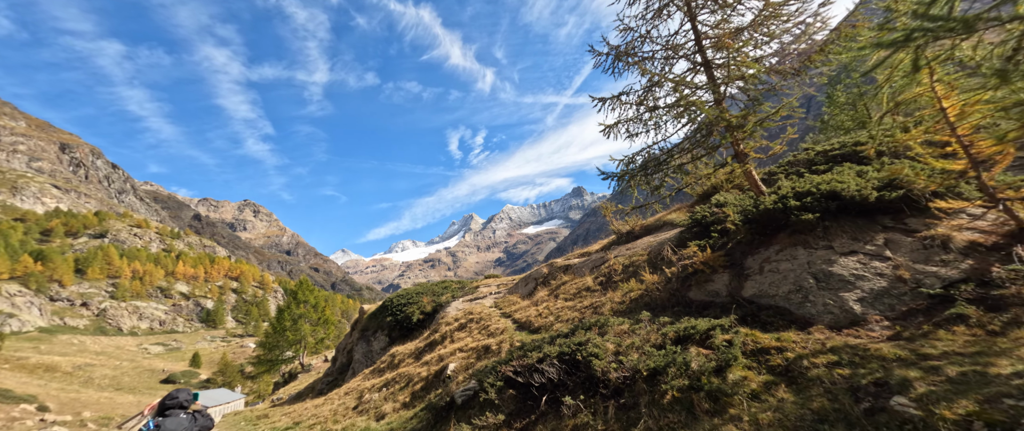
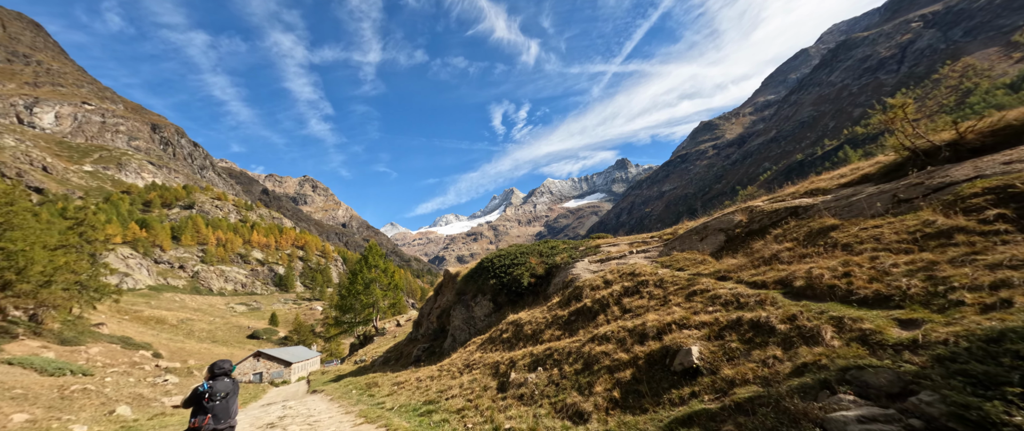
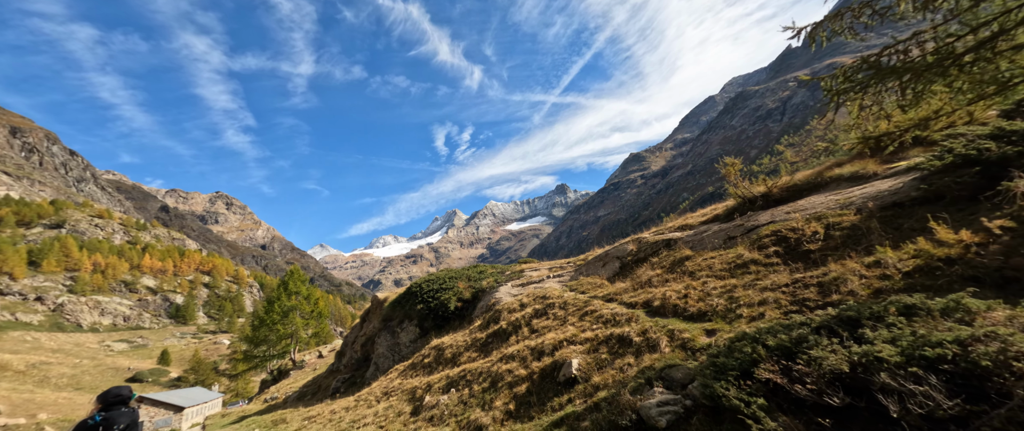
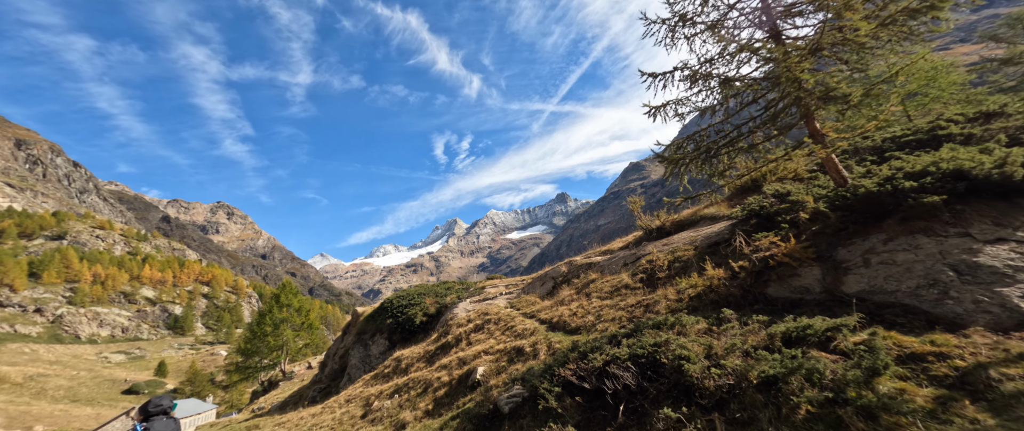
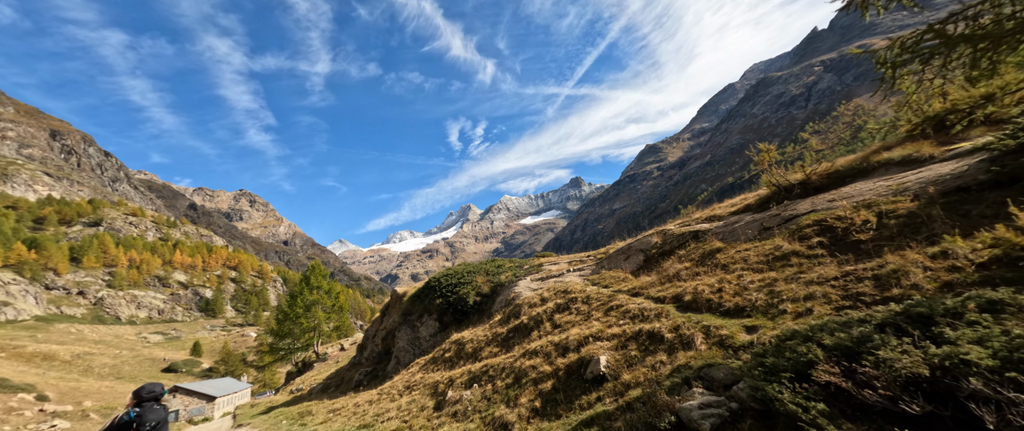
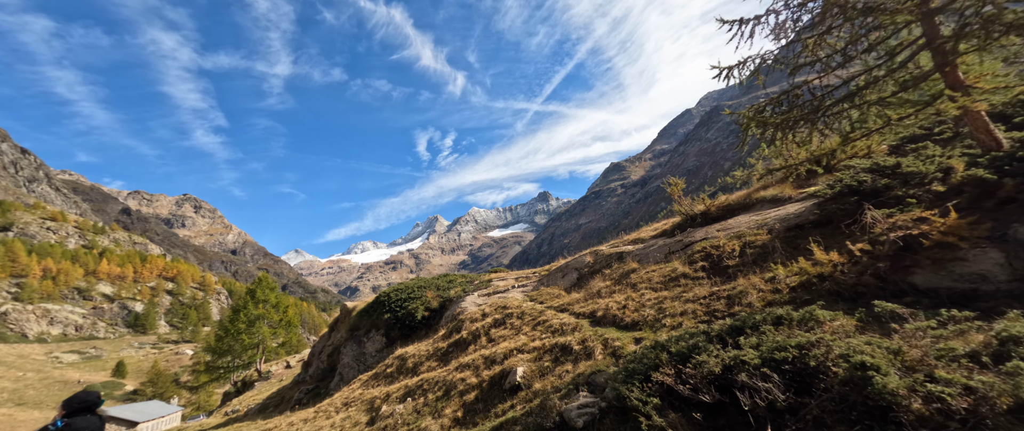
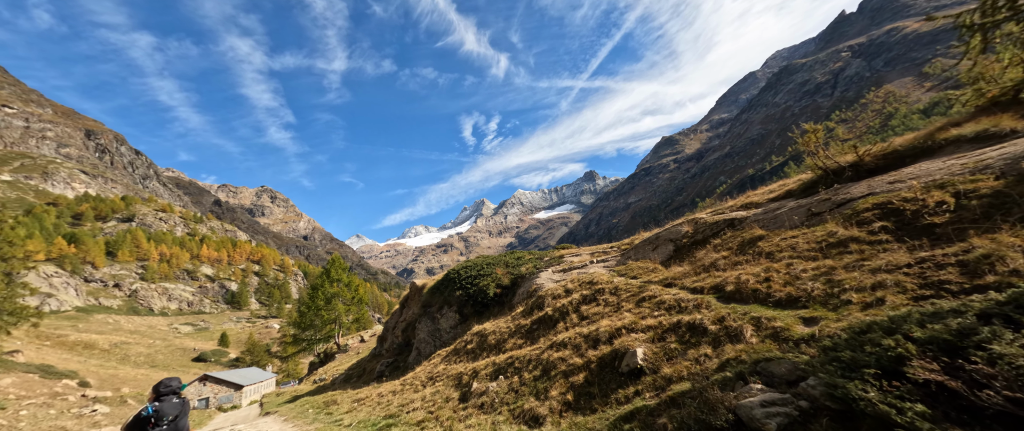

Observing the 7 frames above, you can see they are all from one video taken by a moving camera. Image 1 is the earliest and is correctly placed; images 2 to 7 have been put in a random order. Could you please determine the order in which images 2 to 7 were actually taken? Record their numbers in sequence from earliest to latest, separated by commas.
4, 6, 3, 5, 7, 2
